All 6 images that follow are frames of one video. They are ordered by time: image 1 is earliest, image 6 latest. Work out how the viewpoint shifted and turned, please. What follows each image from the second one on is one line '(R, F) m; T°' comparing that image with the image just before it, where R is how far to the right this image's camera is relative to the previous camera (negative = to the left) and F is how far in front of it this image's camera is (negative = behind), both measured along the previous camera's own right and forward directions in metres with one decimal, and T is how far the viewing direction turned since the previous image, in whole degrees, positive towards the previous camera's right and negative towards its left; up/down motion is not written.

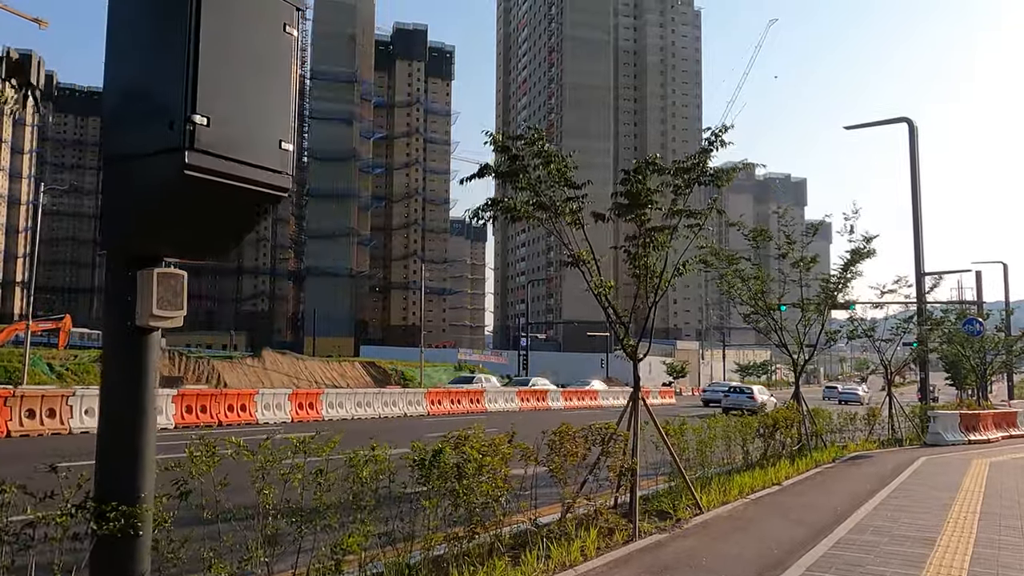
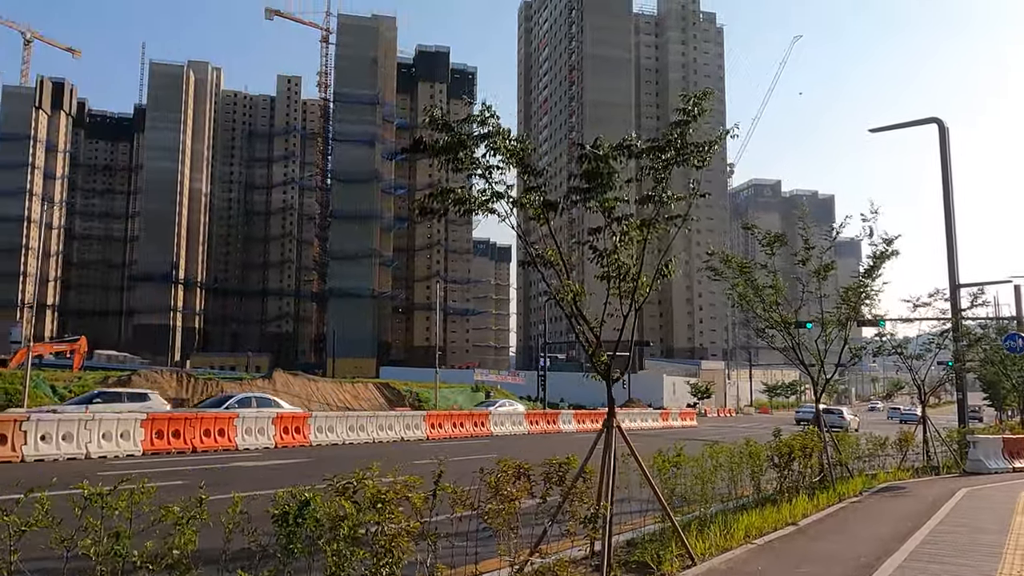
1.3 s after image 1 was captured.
(+0.7, +1.3) m; -2°
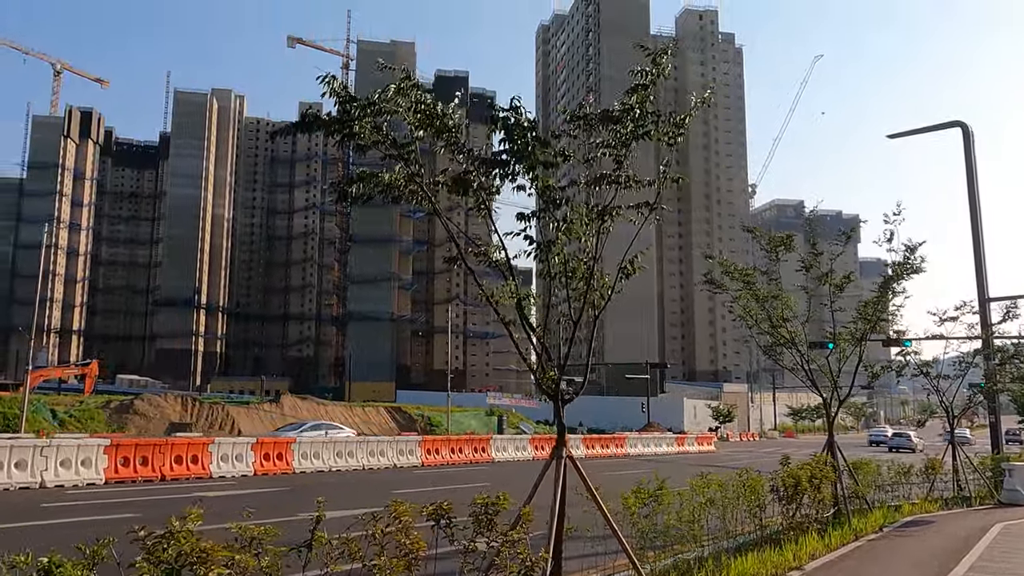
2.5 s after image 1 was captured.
(+0.7, +1.1) m; -2°
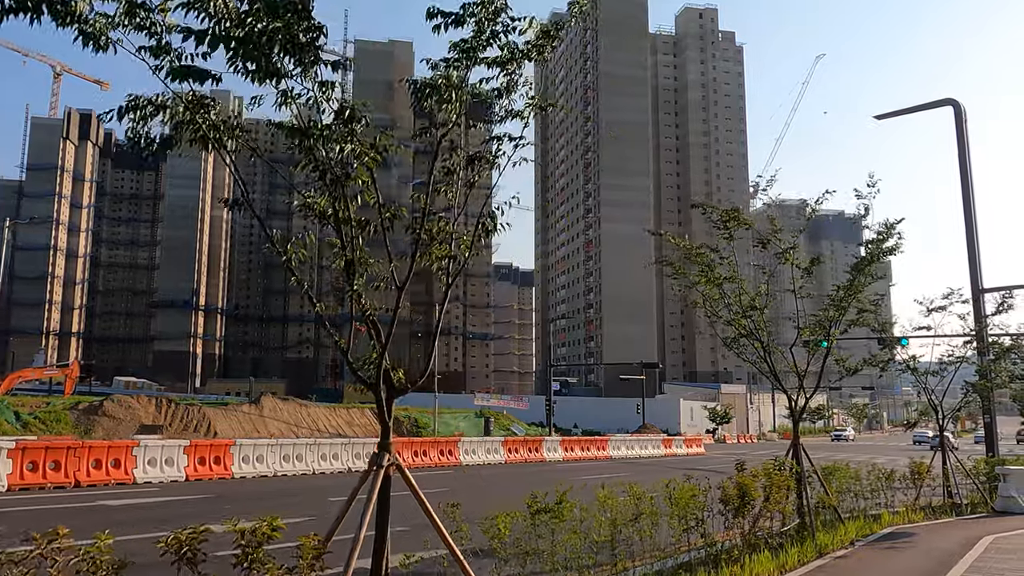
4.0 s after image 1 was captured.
(+1.1, +1.3) m; 0°
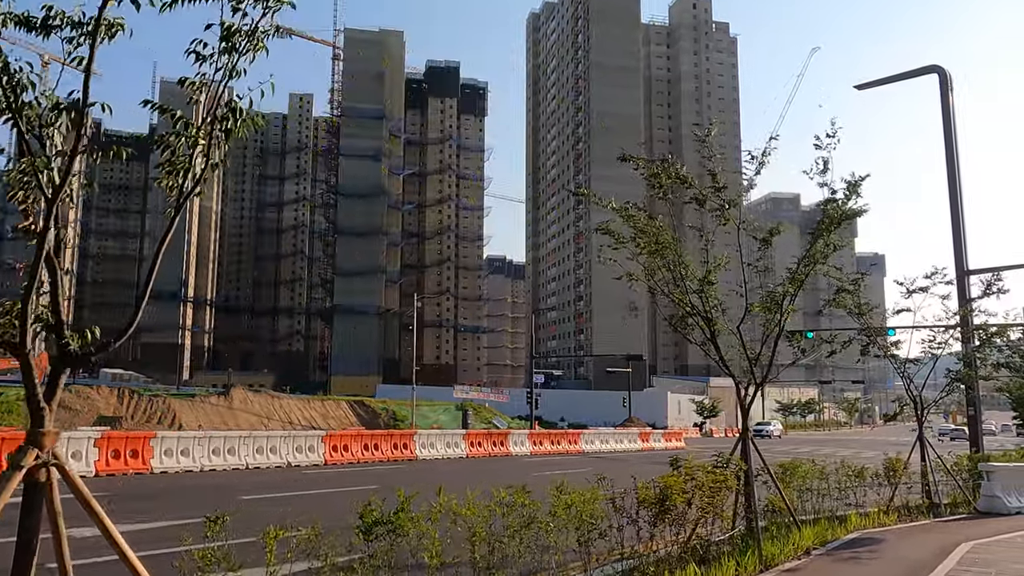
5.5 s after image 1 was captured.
(+1.0, +1.4) m; 0°
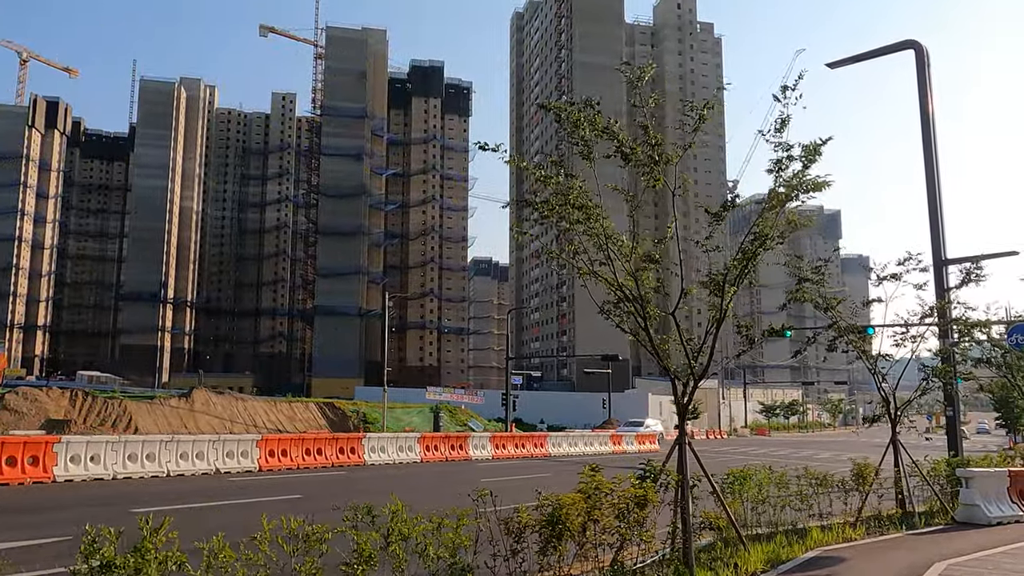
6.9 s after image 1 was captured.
(+0.9, +1.3) m; +1°
